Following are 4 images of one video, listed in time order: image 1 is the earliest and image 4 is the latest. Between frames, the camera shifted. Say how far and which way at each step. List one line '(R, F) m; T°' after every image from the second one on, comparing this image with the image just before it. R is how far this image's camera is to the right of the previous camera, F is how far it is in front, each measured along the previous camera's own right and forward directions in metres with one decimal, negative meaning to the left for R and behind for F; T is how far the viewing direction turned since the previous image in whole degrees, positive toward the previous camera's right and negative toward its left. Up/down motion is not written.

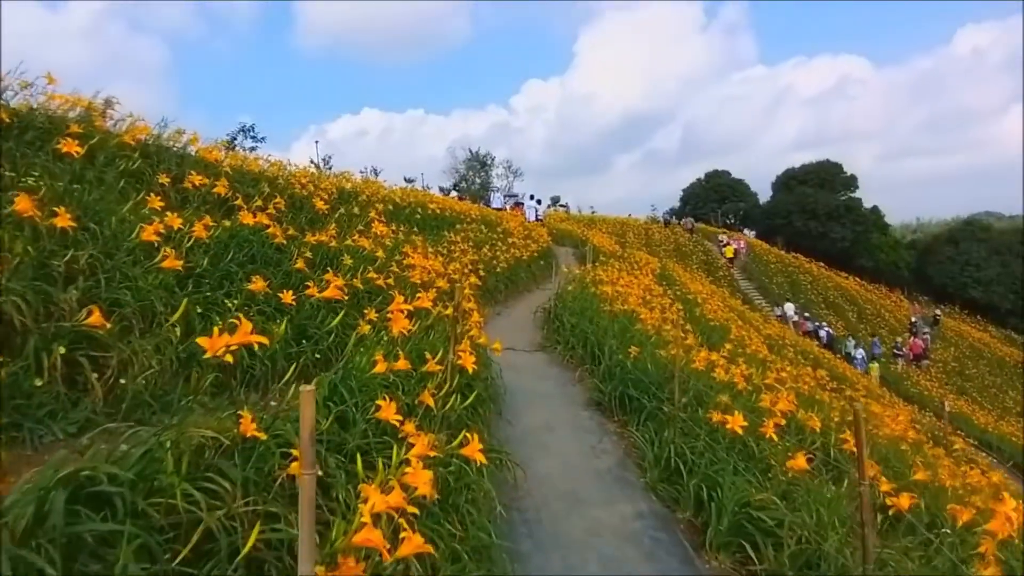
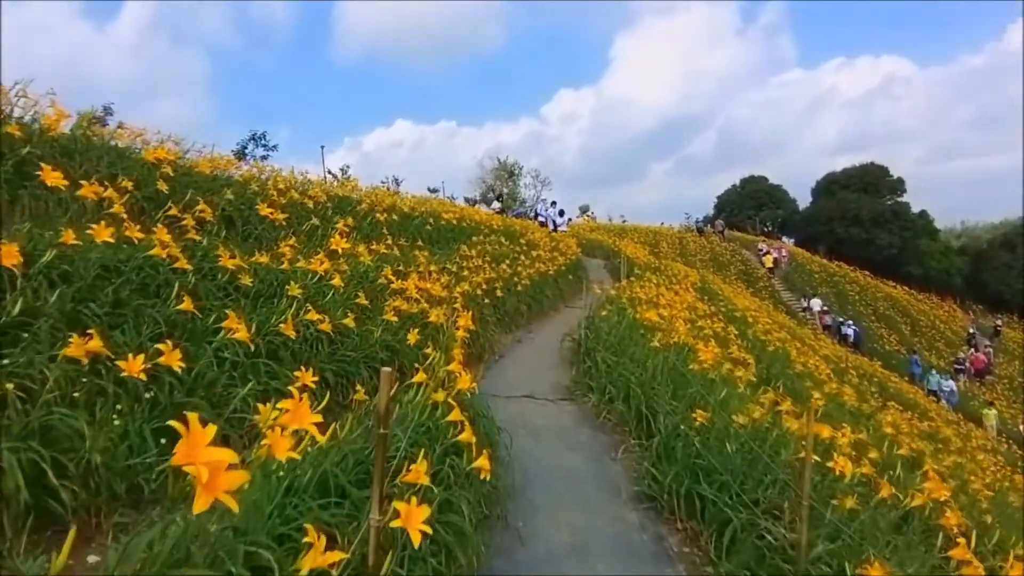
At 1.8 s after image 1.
(+0.1, +1.6) m; -2°
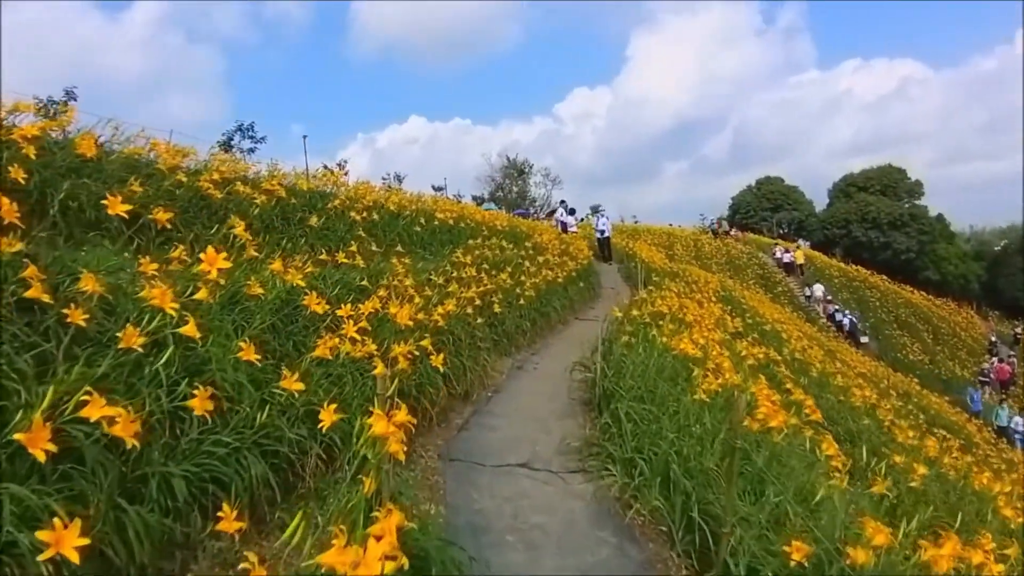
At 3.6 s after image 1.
(+0.1, +1.5) m; -1°
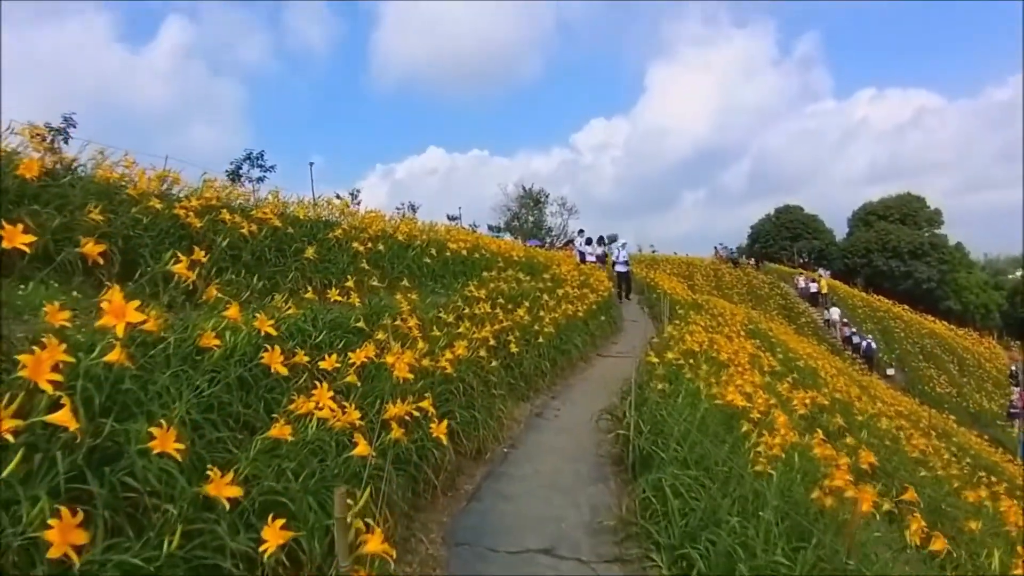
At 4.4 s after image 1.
(0.0, +0.7) m; -1°
